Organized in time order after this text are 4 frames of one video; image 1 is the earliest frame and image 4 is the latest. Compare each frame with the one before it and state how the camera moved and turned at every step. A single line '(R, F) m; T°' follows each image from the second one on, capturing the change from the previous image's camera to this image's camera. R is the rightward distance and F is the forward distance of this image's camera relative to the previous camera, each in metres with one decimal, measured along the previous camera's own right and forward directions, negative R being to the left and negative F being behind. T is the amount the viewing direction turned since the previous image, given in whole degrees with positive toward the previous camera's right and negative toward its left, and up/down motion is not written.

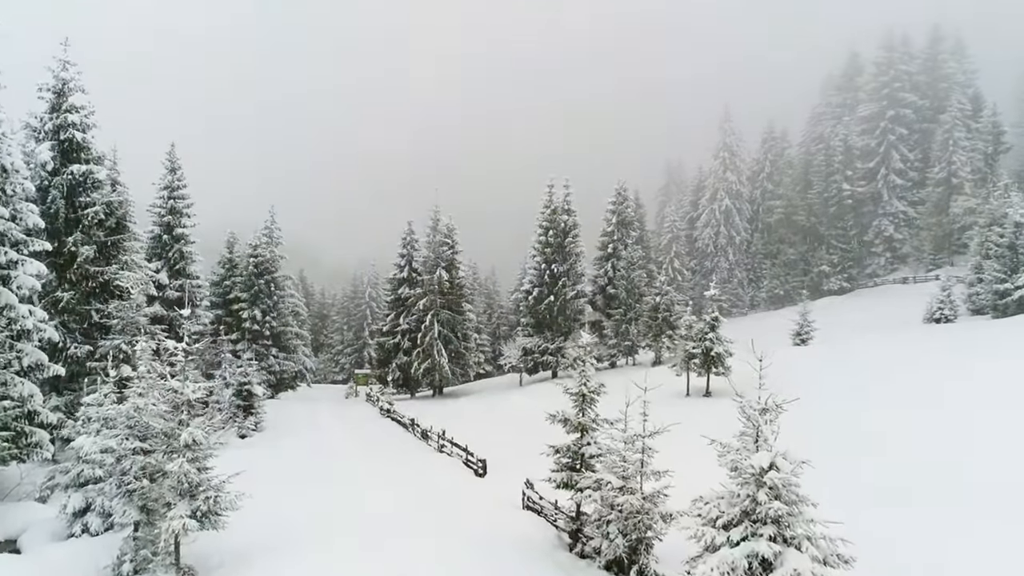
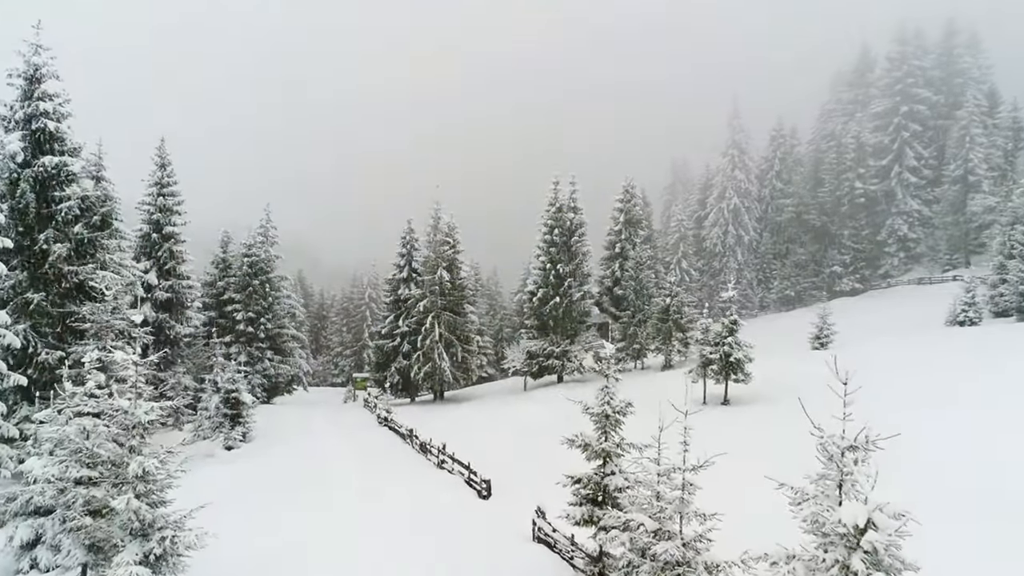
(-0.2, +1.4) m; 0°
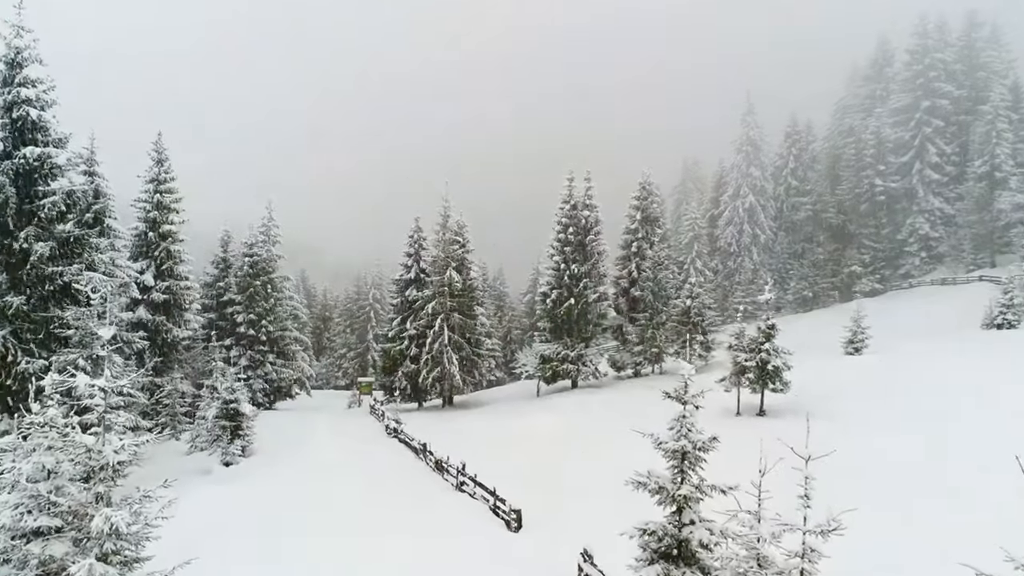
(-0.7, +1.5) m; 0°
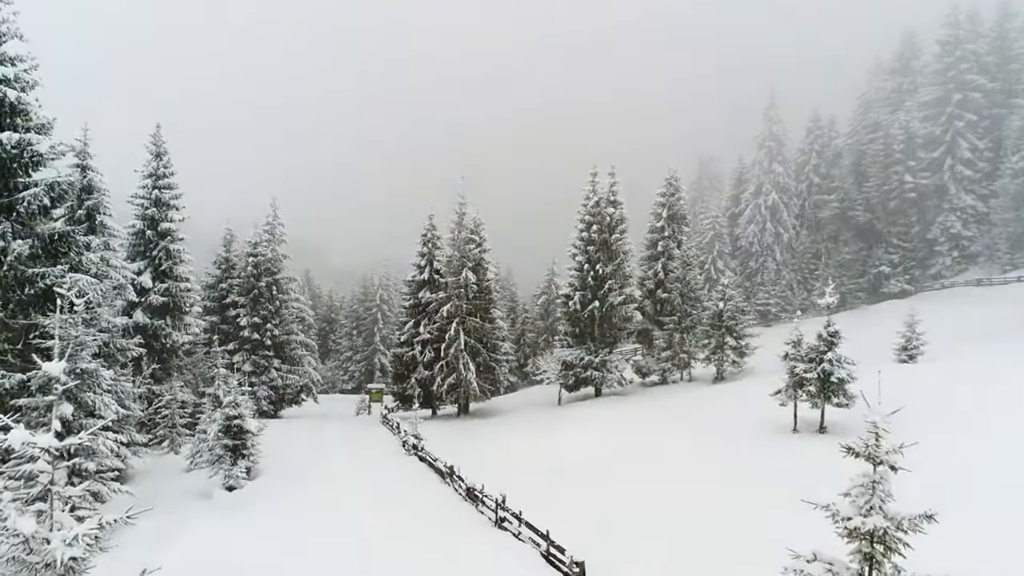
(-1.1, +2.0) m; 0°
